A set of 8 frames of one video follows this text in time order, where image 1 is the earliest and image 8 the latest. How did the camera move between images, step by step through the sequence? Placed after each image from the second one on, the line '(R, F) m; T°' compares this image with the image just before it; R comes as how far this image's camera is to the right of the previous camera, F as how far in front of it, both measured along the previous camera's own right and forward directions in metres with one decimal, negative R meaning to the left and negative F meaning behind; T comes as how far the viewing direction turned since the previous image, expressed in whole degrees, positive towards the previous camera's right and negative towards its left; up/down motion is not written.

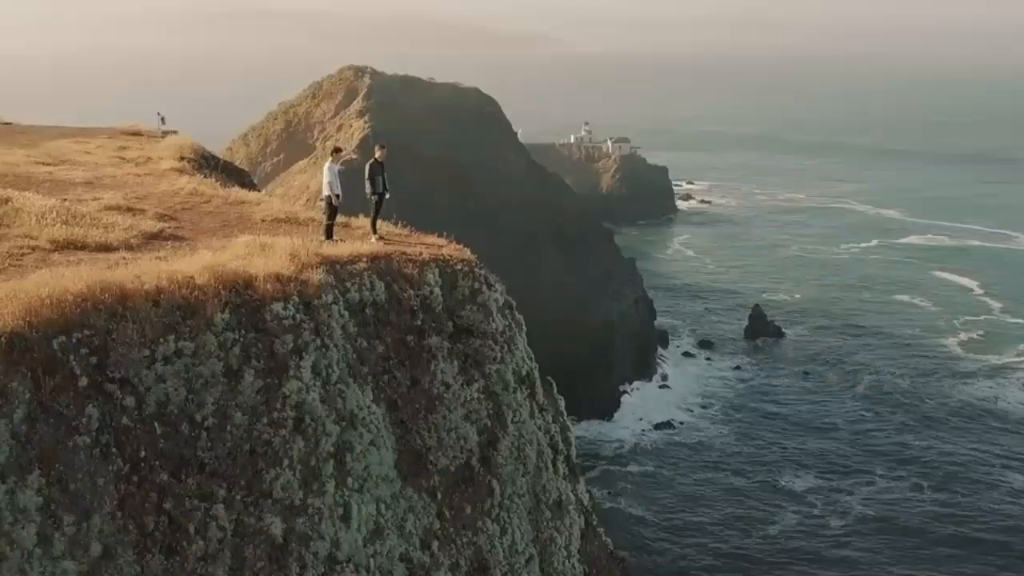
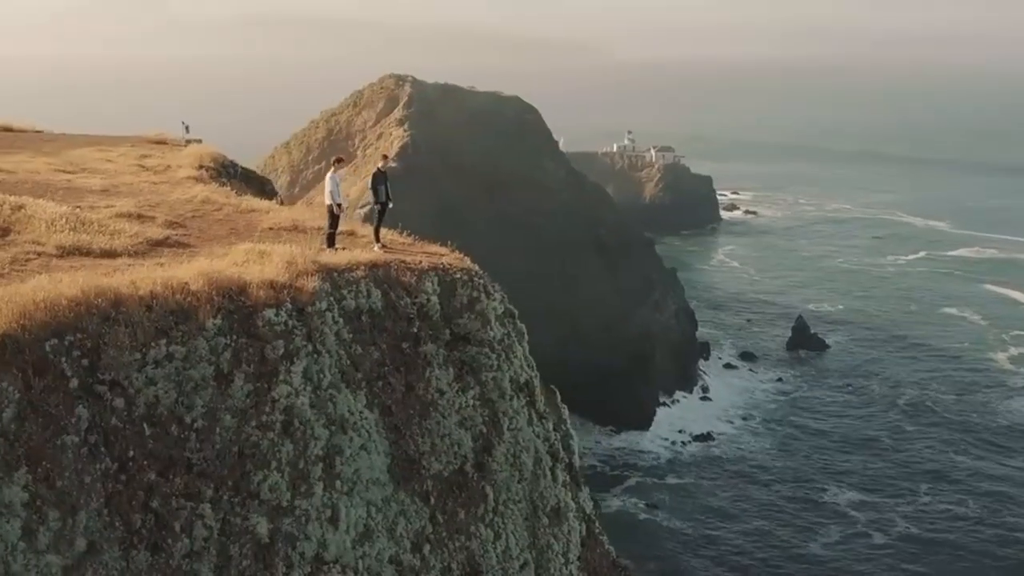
(+0.6, -0.2) m; -2°
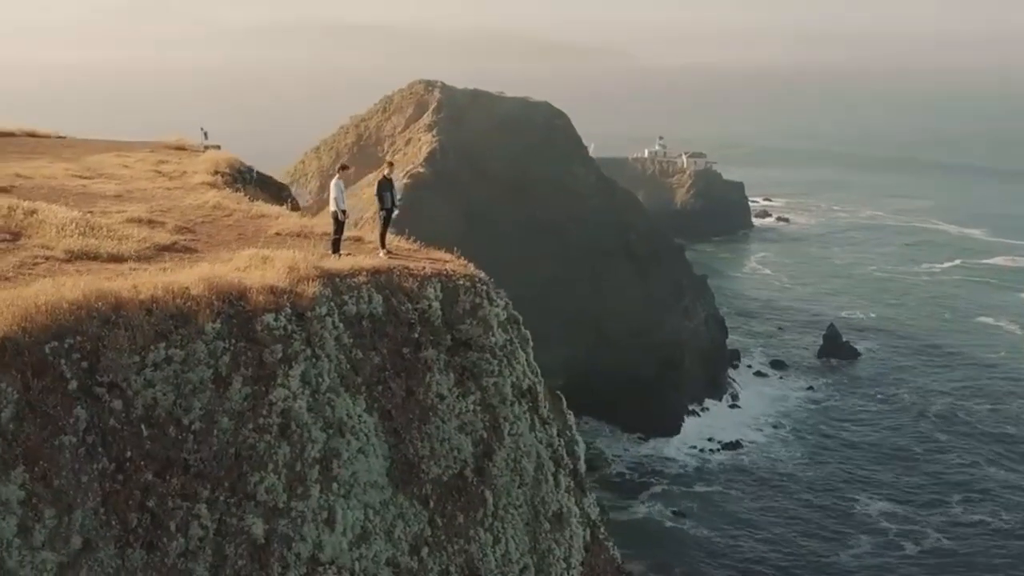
(+0.4, -0.2) m; -2°
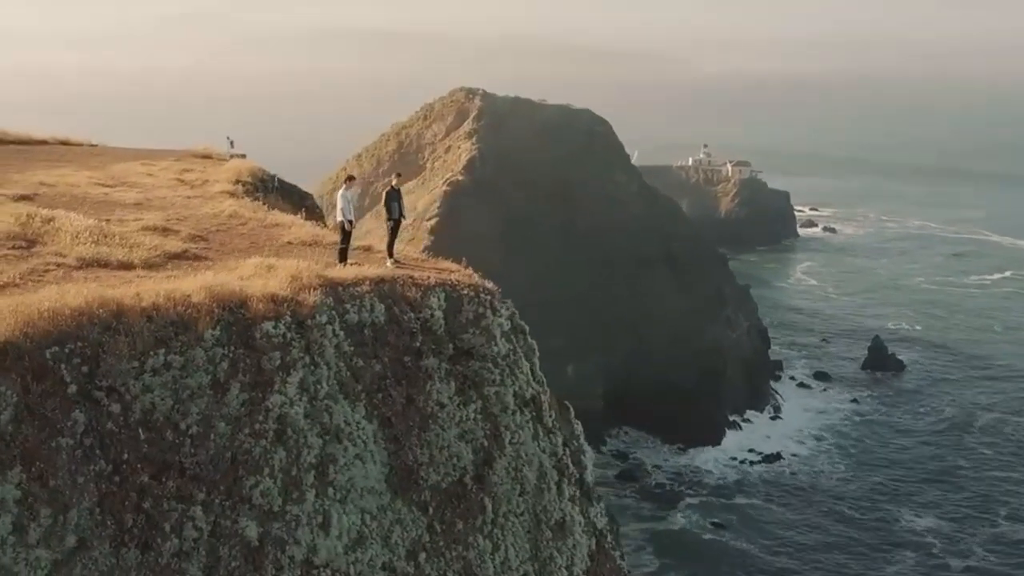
(+0.6, -0.2) m; -2°
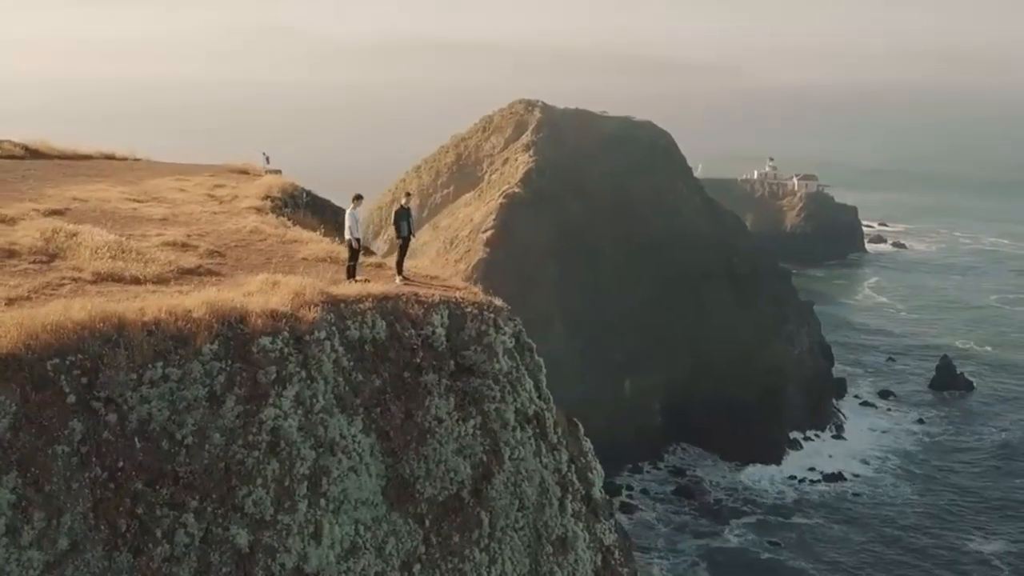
(+0.9, -0.3) m; -3°
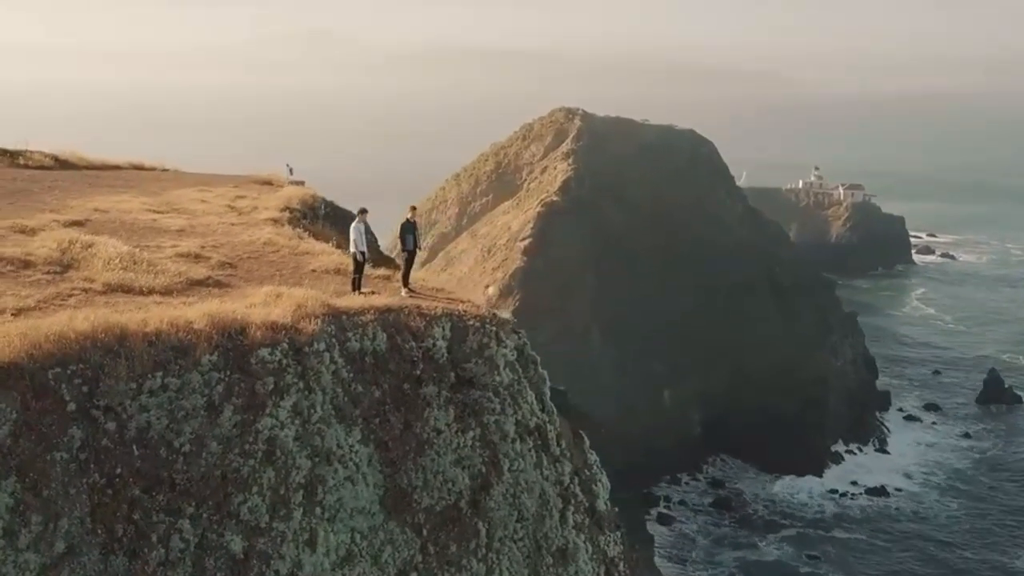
(+0.6, -0.2) m; -2°
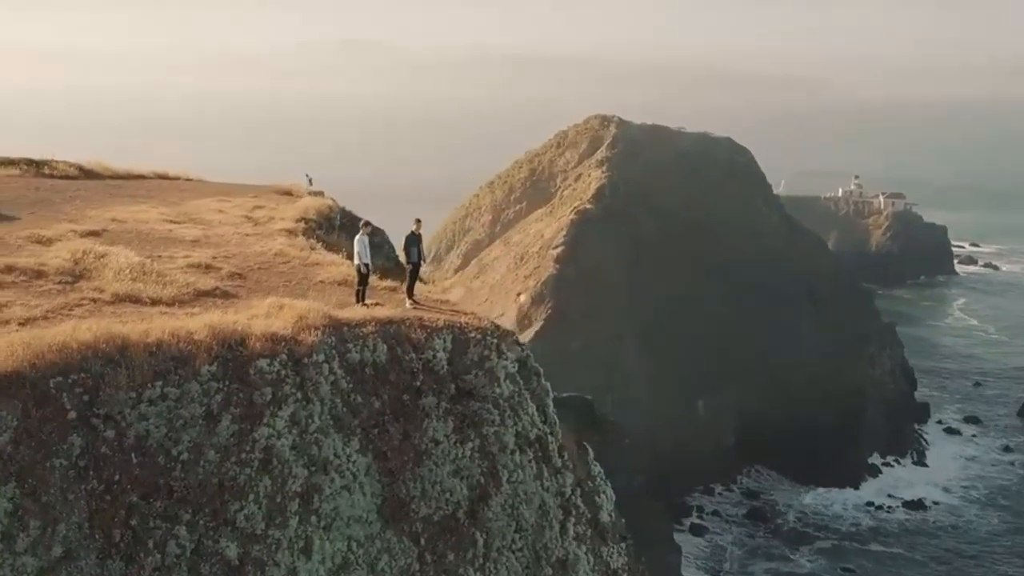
(+0.5, -0.2) m; -2°
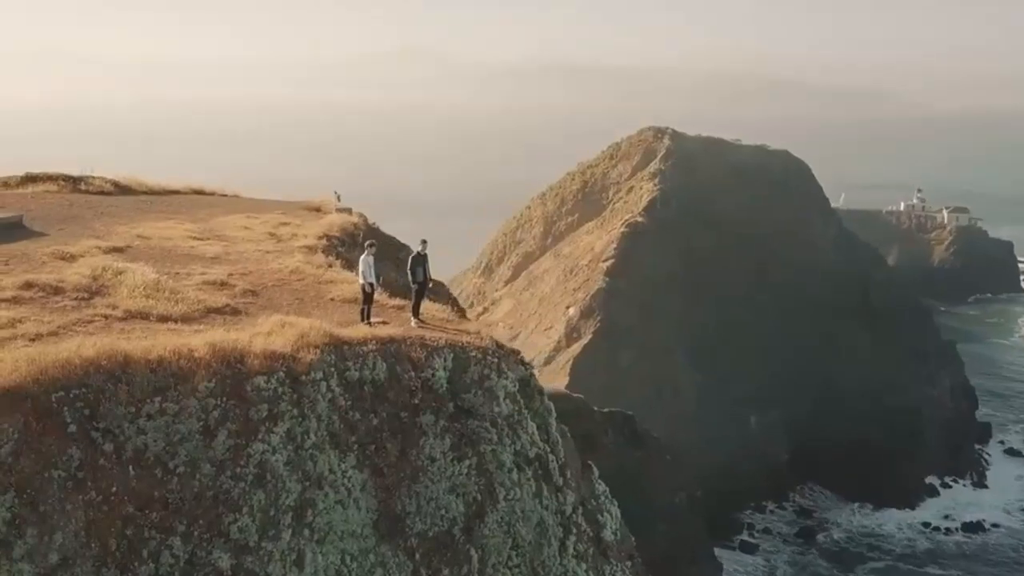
(+0.9, -0.3) m; -3°
